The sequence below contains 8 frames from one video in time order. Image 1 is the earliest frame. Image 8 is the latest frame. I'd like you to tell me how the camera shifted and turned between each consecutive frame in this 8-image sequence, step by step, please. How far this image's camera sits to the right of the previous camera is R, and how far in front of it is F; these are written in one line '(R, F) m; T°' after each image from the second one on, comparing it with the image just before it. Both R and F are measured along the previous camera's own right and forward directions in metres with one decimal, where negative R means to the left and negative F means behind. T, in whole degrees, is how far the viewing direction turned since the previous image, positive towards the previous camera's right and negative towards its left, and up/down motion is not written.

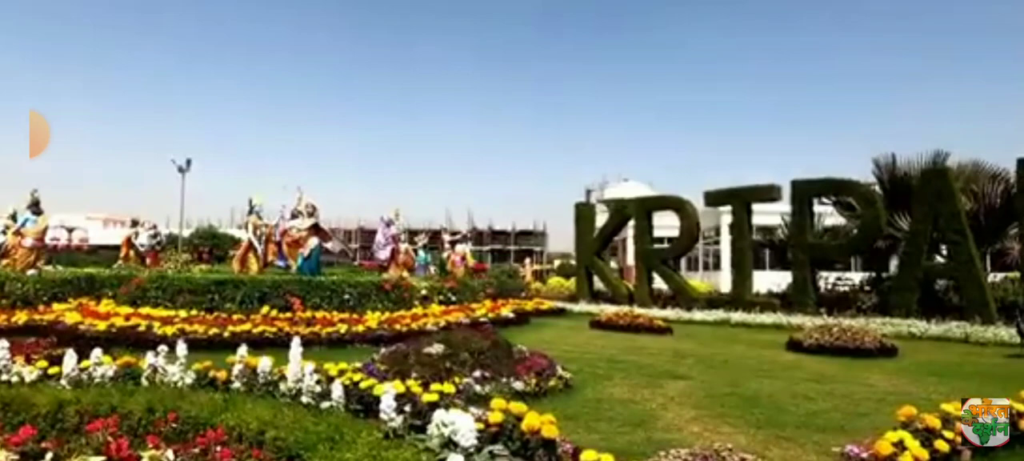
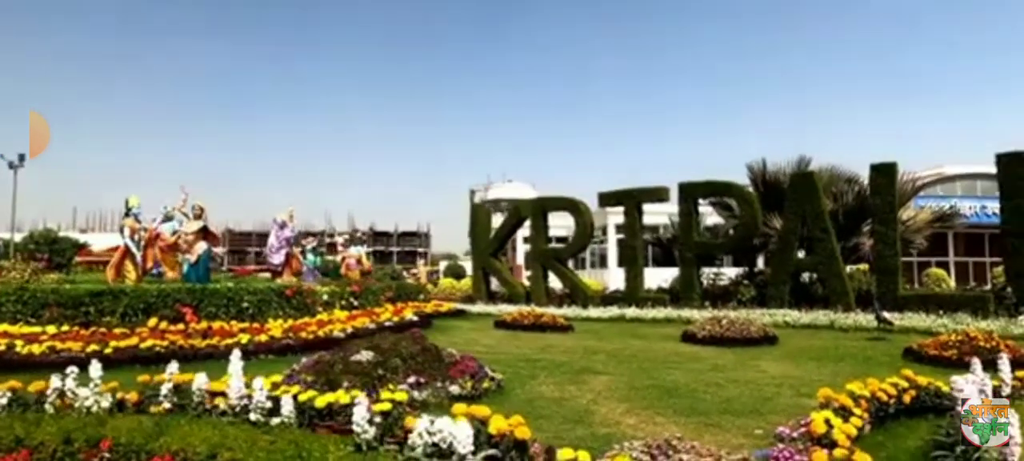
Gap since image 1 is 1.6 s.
(-0.6, +0.1) m; +11°
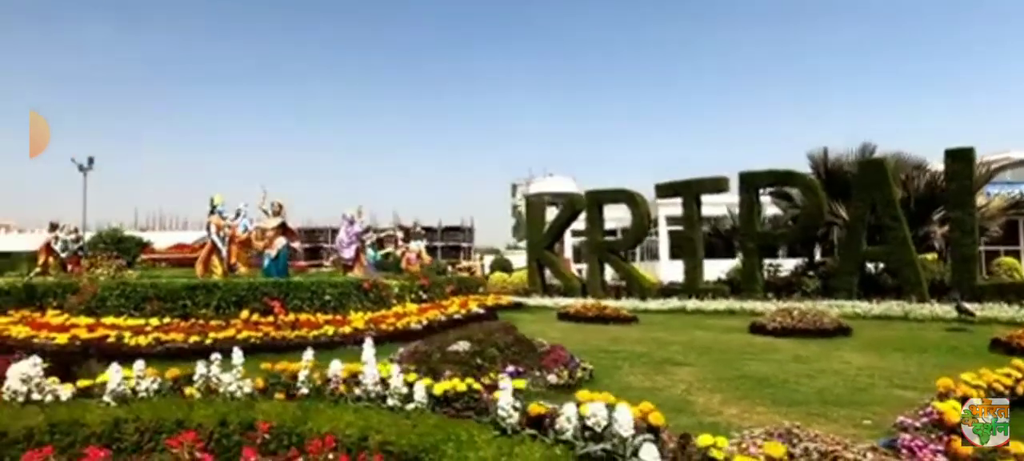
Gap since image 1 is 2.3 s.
(-0.6, -0.1) m; -4°
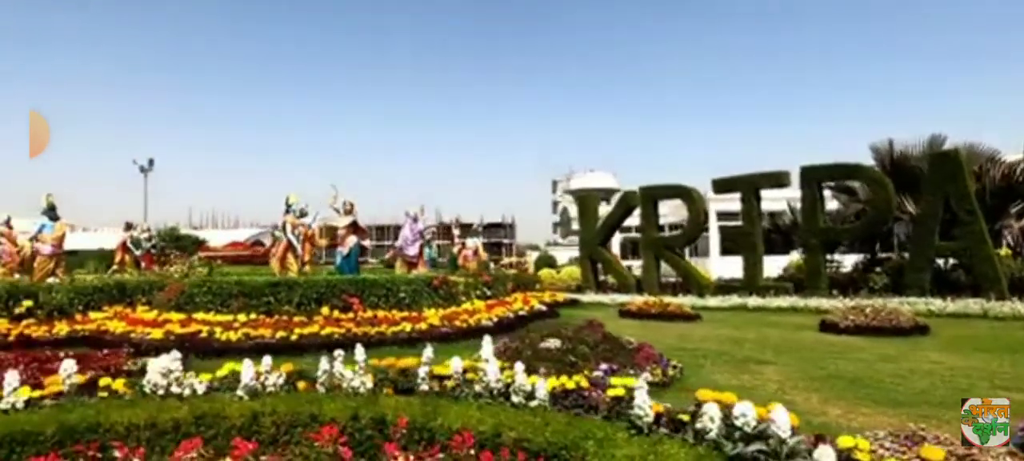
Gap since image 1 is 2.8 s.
(-0.6, 0.0) m; -3°
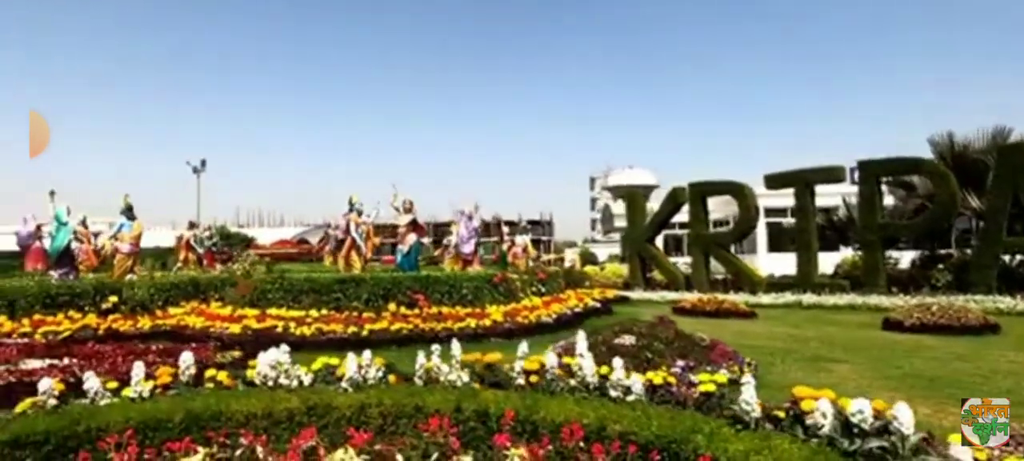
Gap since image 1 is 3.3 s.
(-0.5, -0.1) m; -3°
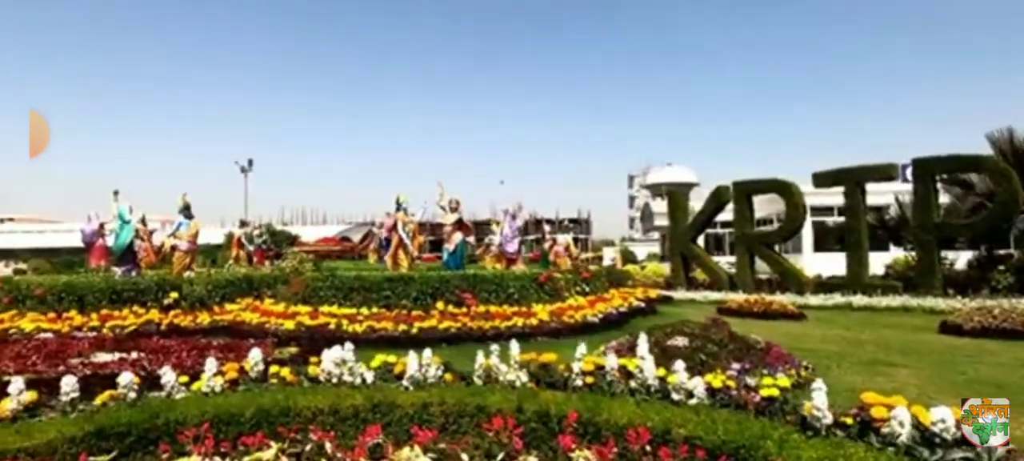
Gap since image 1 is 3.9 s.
(-0.2, 0.0) m; -3°
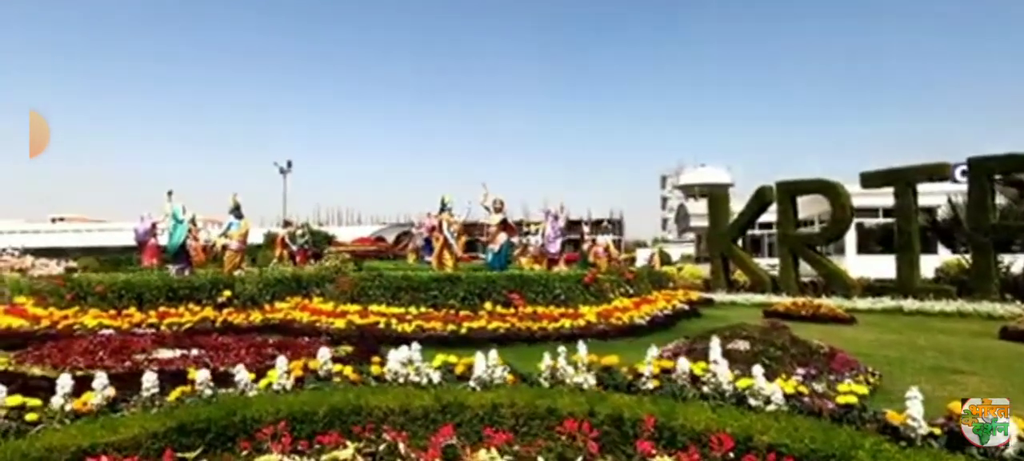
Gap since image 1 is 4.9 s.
(-0.3, 0.0) m; -3°
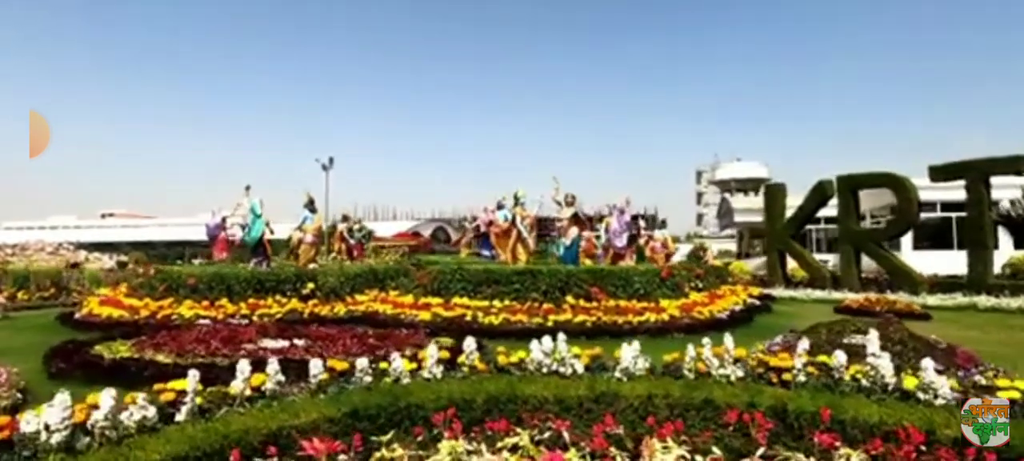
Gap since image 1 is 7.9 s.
(-1.0, 0.0) m; -2°
